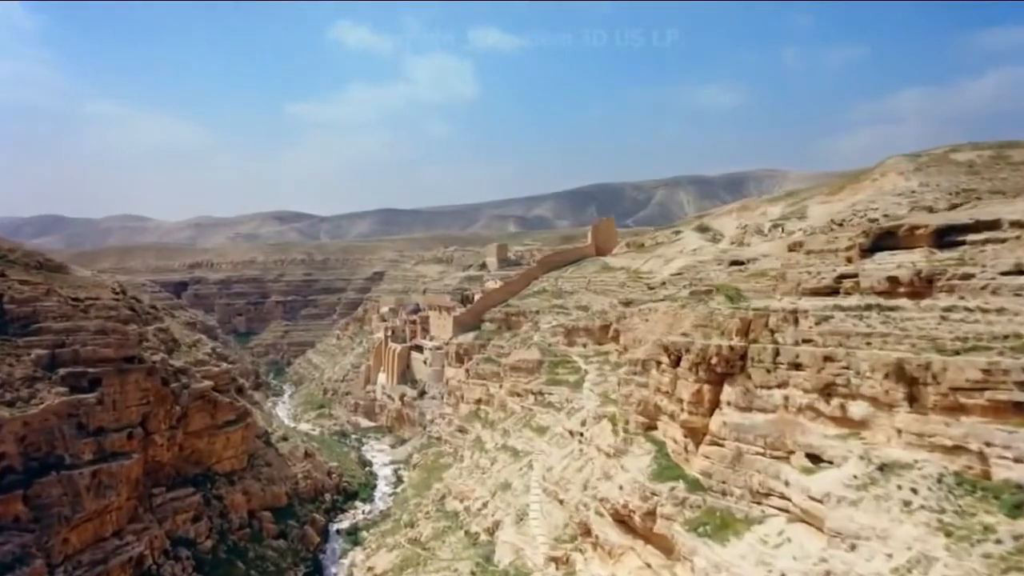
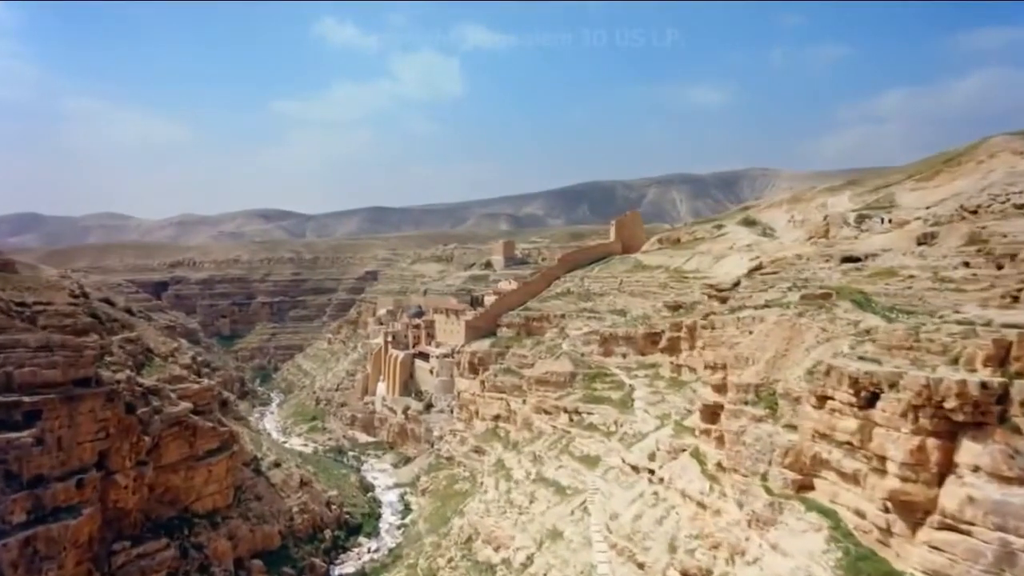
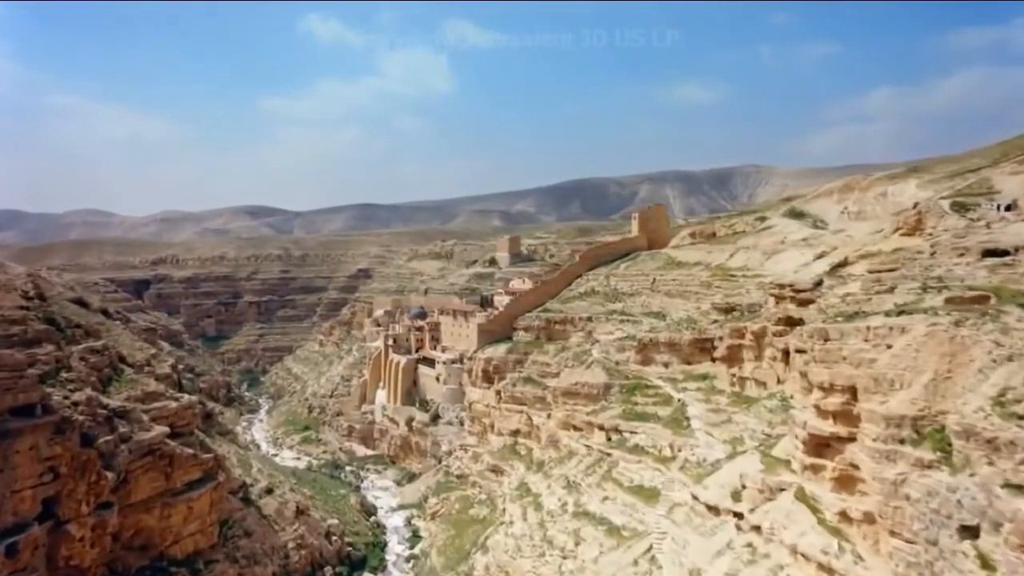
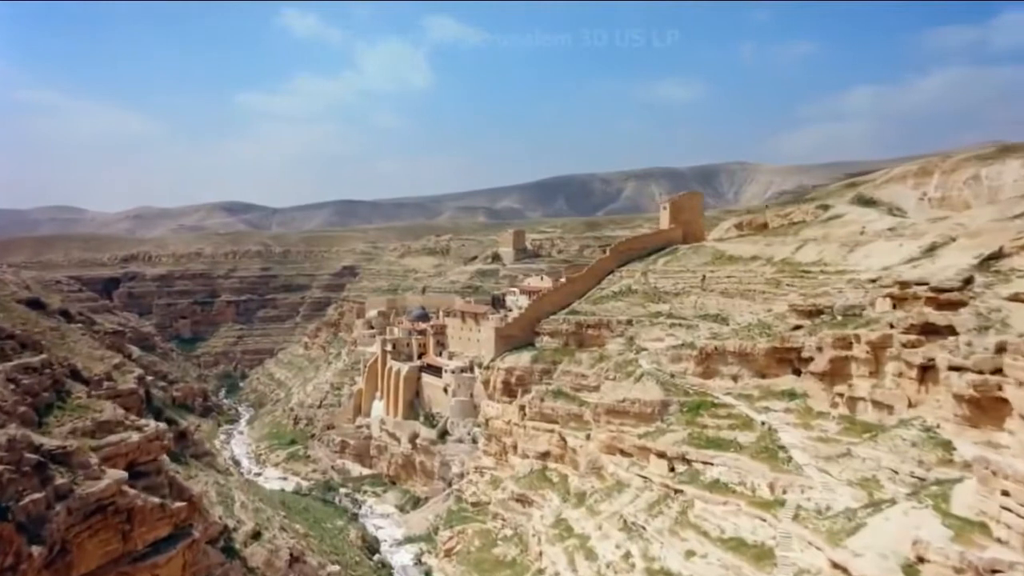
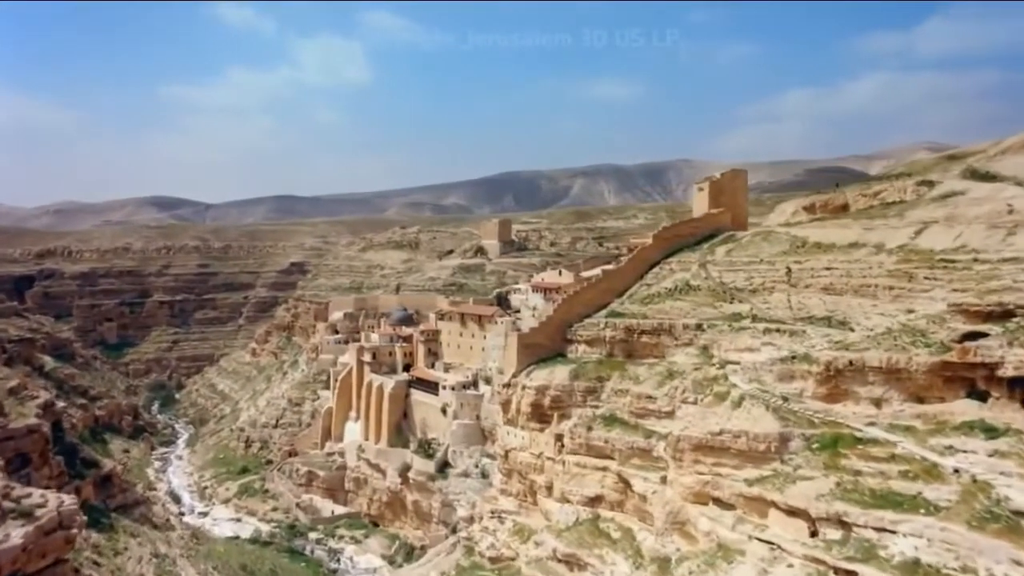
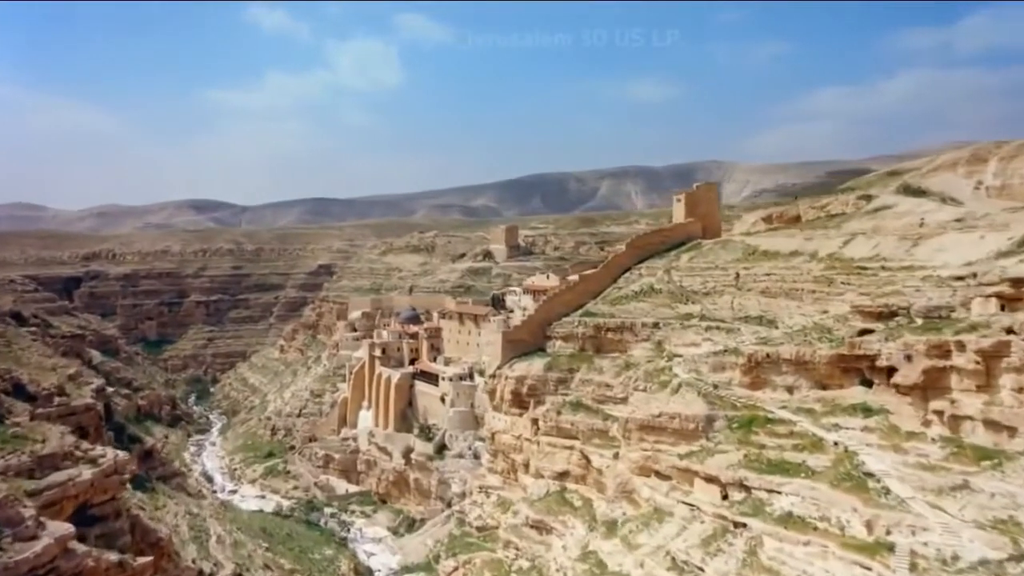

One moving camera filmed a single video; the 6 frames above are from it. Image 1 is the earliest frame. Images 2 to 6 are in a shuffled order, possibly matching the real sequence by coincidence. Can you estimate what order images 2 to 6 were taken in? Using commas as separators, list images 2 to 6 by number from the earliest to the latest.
2, 3, 4, 6, 5
